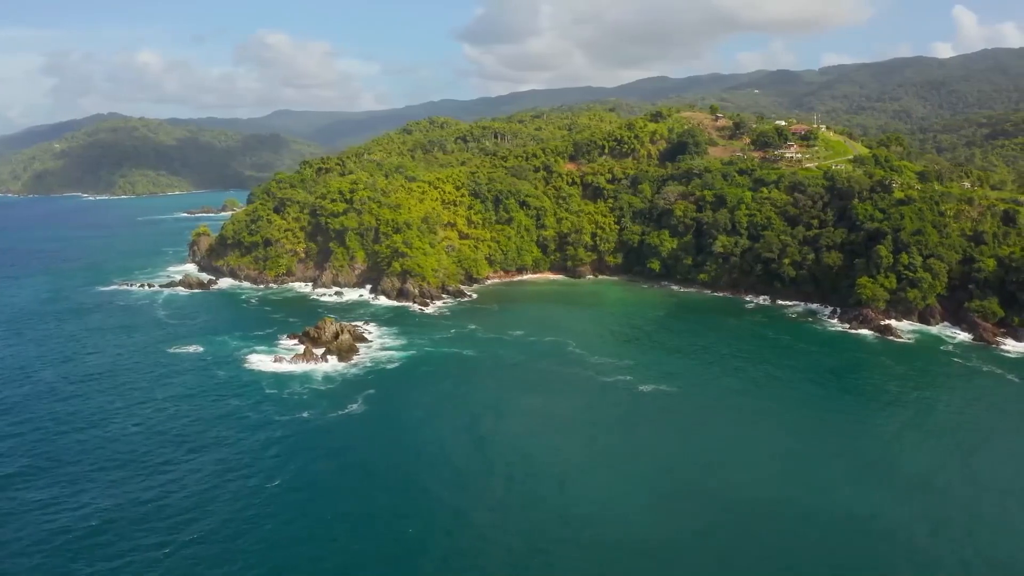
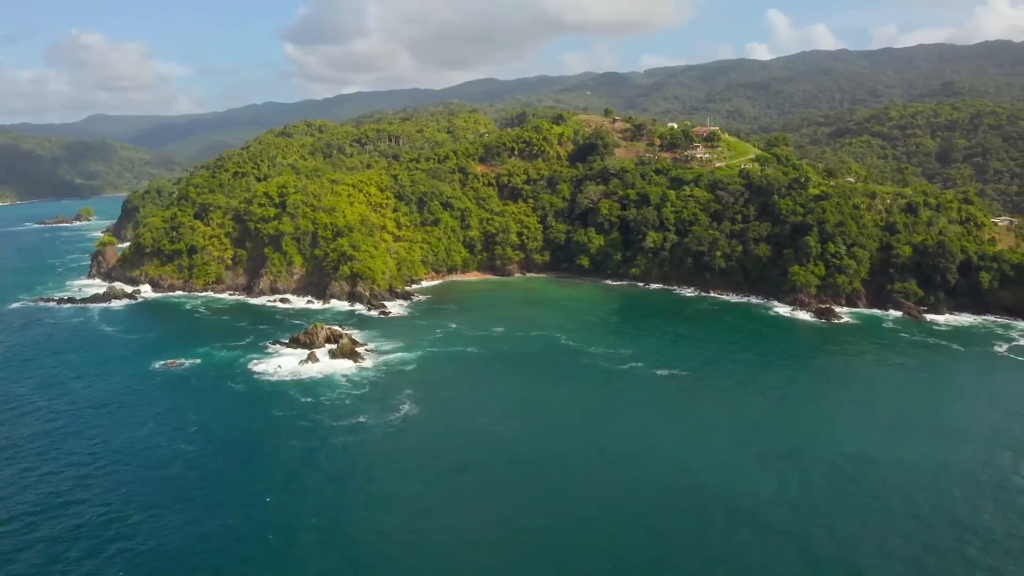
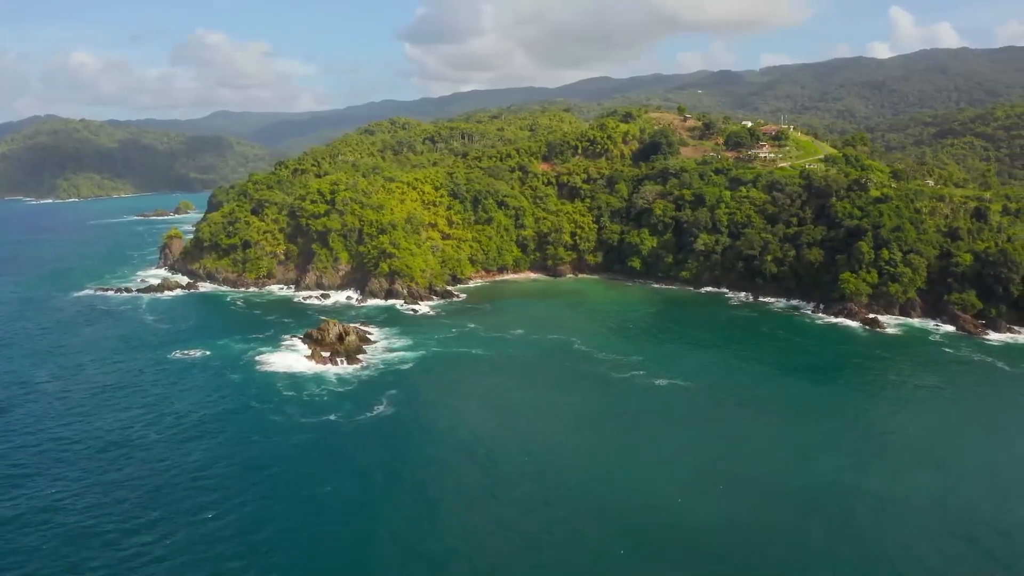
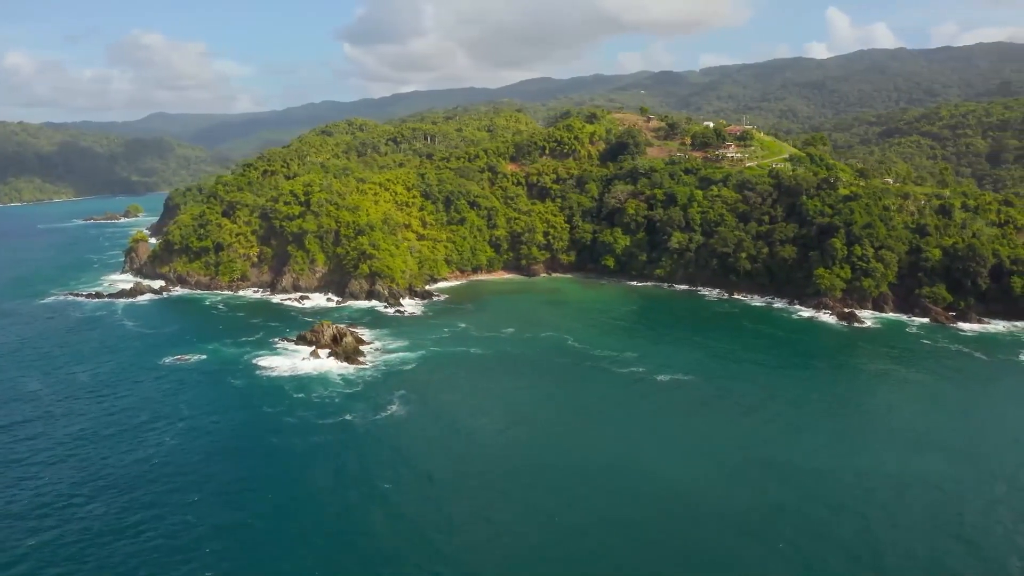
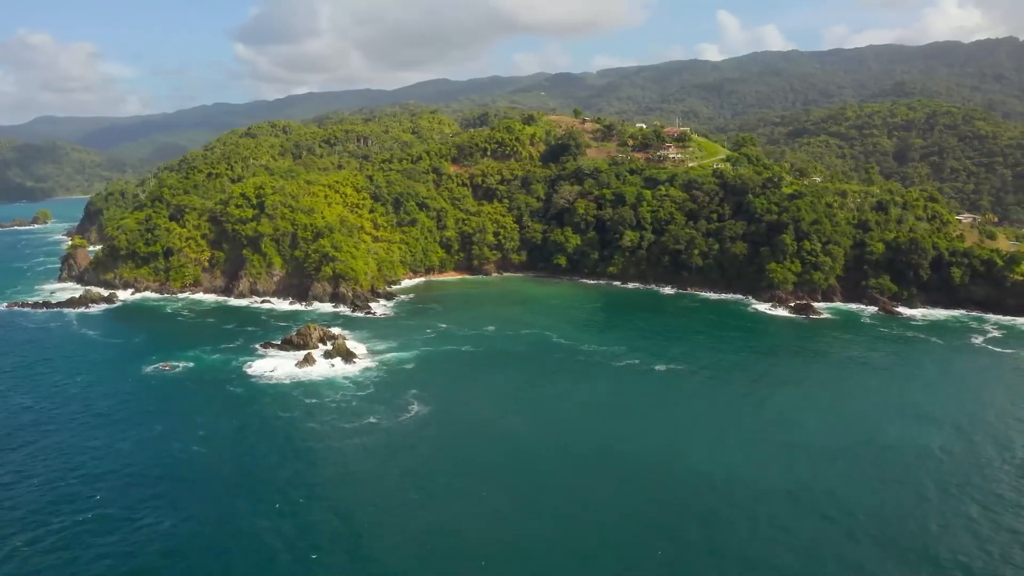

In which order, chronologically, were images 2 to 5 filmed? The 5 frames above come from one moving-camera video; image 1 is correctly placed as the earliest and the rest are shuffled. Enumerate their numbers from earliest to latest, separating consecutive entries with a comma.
3, 4, 2, 5
